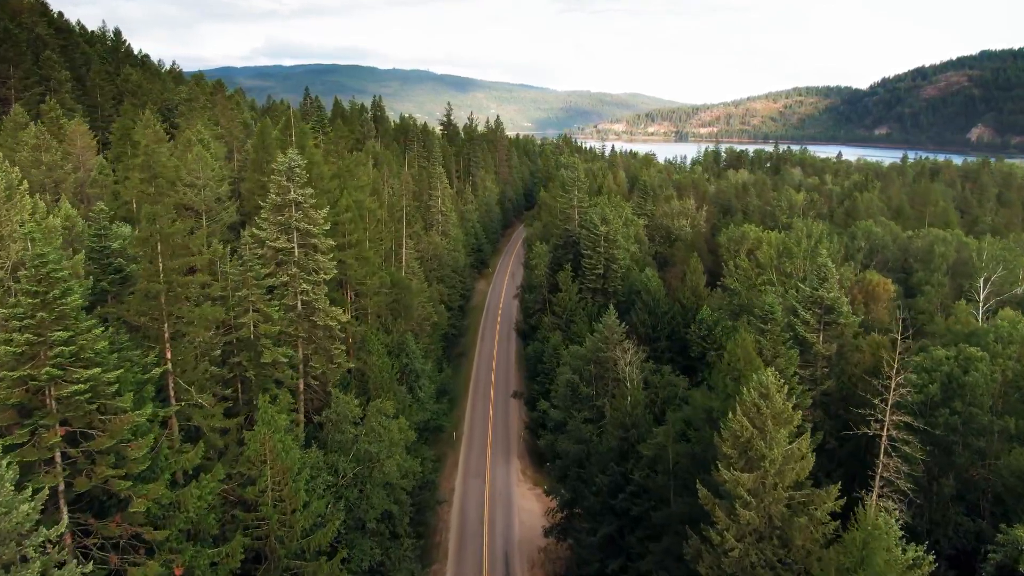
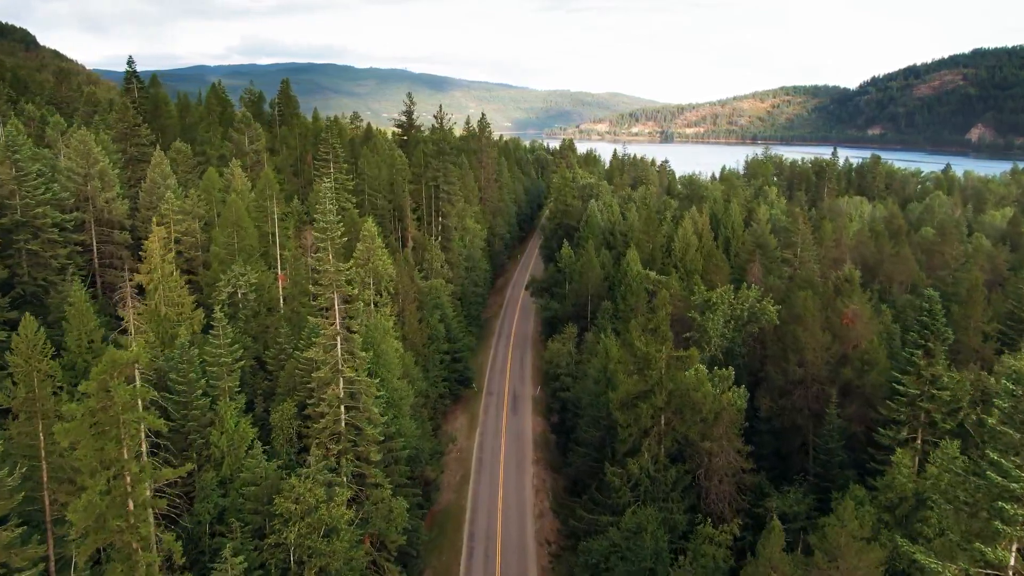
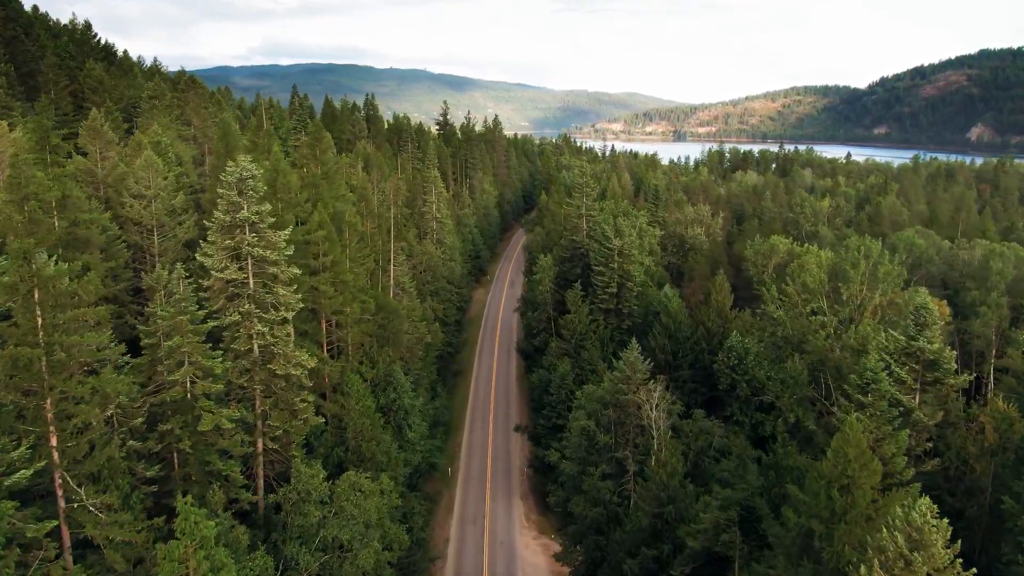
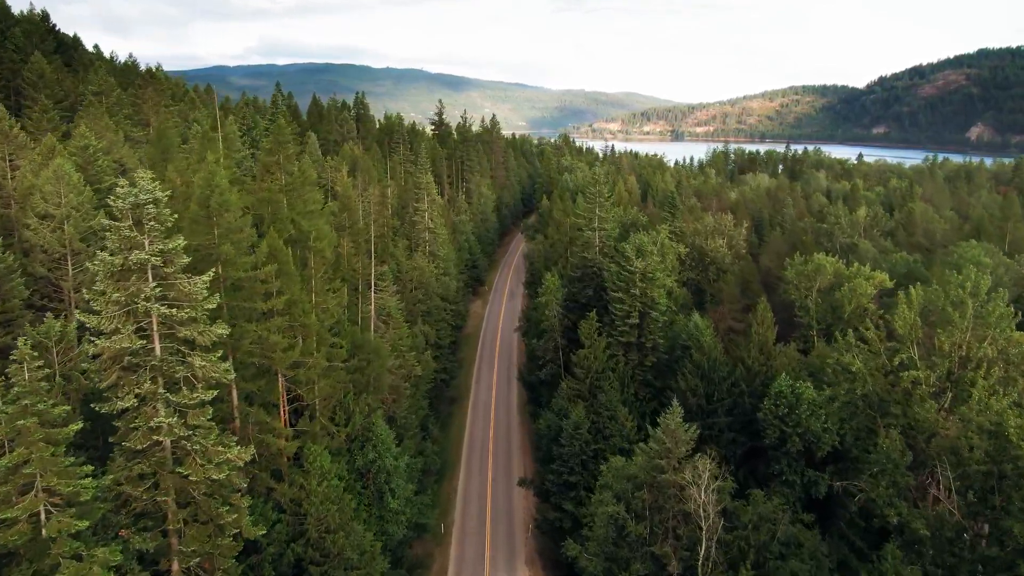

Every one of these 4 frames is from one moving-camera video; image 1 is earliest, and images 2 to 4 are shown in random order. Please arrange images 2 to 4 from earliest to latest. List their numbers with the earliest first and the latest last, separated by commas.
3, 4, 2
